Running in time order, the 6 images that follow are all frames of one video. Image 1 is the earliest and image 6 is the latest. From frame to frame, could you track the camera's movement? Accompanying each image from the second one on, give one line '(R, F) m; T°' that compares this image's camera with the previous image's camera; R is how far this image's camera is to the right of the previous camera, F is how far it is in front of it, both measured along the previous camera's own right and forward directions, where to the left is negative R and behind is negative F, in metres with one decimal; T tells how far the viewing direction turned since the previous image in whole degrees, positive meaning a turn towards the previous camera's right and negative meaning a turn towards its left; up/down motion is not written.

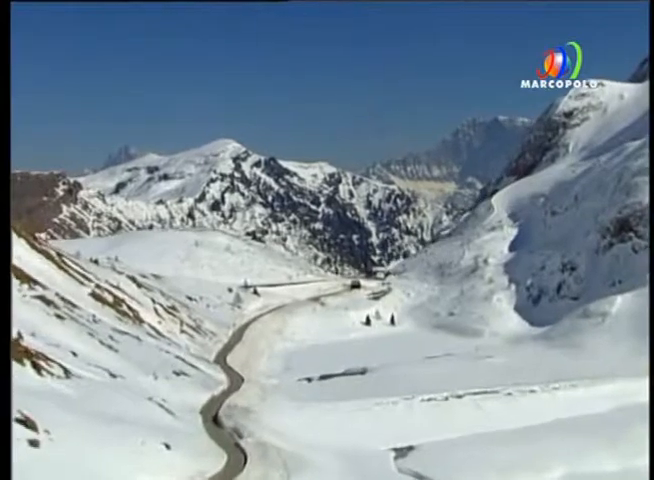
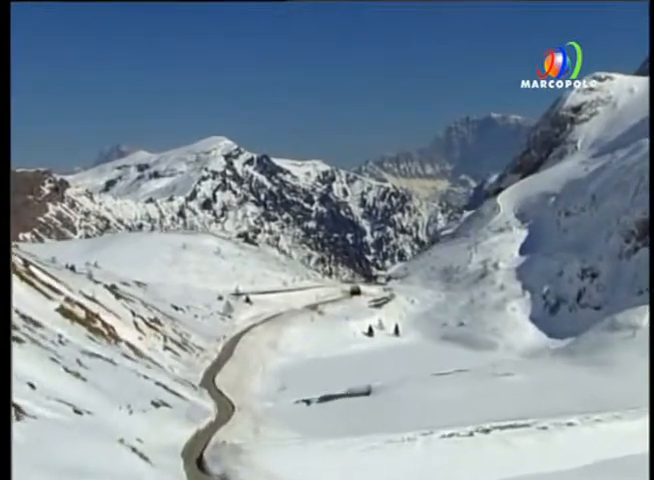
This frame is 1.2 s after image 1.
(-0.4, +5.1) m; 0°
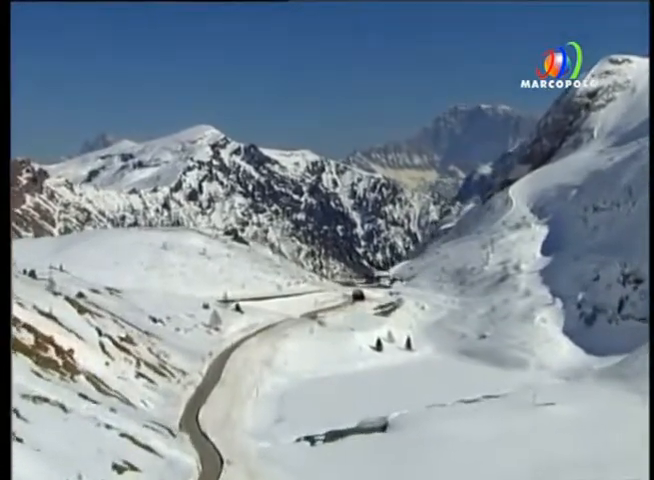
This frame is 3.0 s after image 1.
(-0.8, +7.6) m; +1°
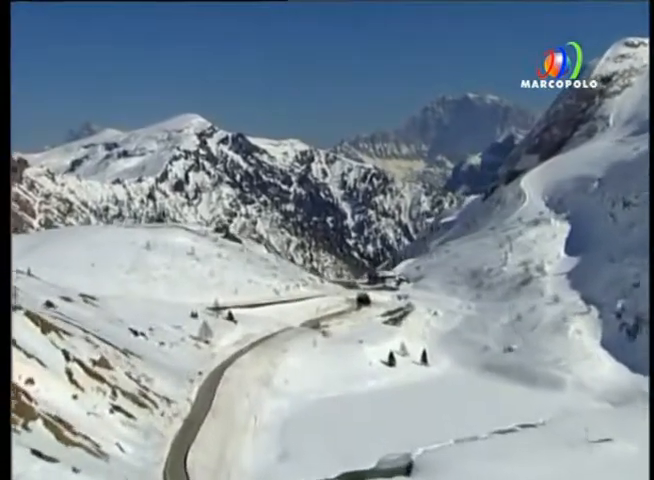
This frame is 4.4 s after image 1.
(-0.9, +6.1) m; +1°
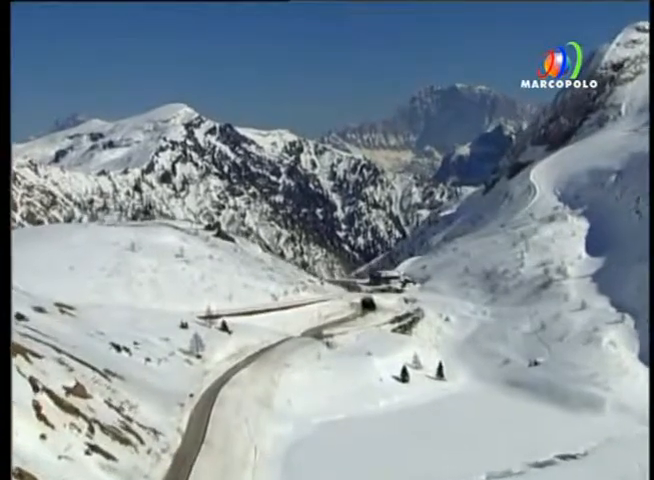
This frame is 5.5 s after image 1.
(-0.8, +4.6) m; +1°
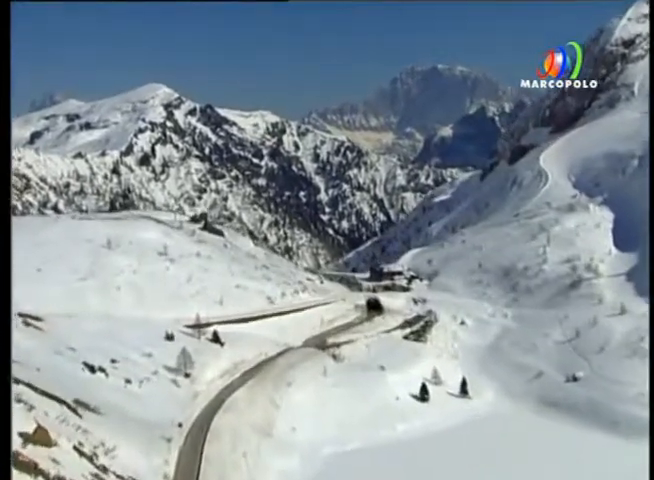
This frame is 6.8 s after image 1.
(-1.0, +5.4) m; +1°
